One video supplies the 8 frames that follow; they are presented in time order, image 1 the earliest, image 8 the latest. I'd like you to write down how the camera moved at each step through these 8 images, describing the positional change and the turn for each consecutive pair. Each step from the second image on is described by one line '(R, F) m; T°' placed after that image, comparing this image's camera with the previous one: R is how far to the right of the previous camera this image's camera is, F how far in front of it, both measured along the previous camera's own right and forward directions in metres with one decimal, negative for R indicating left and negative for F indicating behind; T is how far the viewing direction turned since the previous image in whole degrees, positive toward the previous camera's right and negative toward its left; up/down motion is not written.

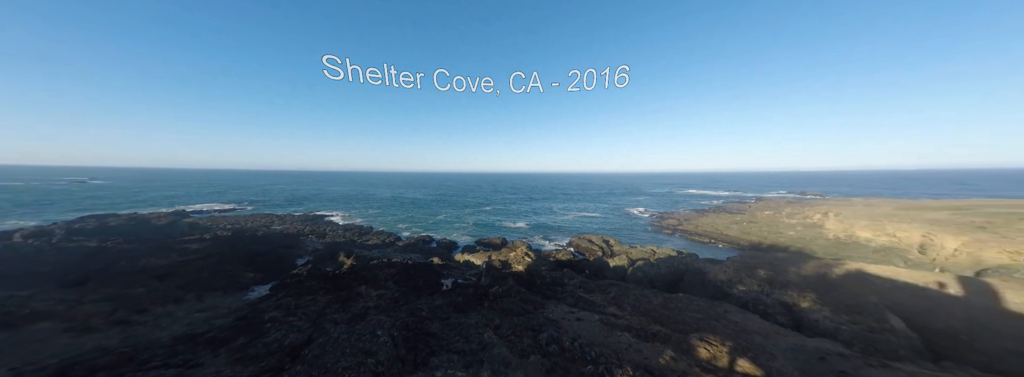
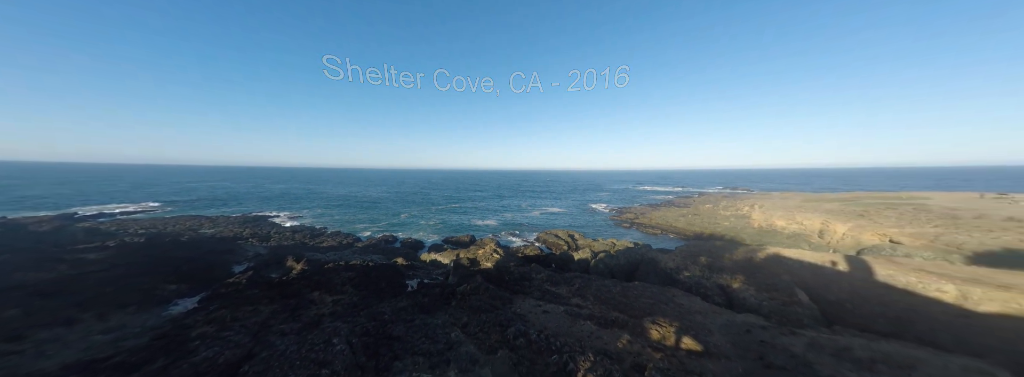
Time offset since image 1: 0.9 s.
(-0.4, -0.2) m; +9°
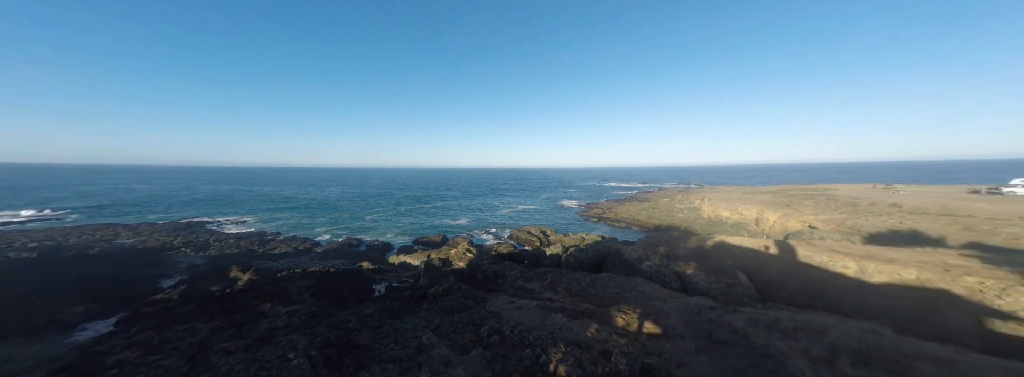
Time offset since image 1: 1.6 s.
(-0.4, -0.1) m; +8°
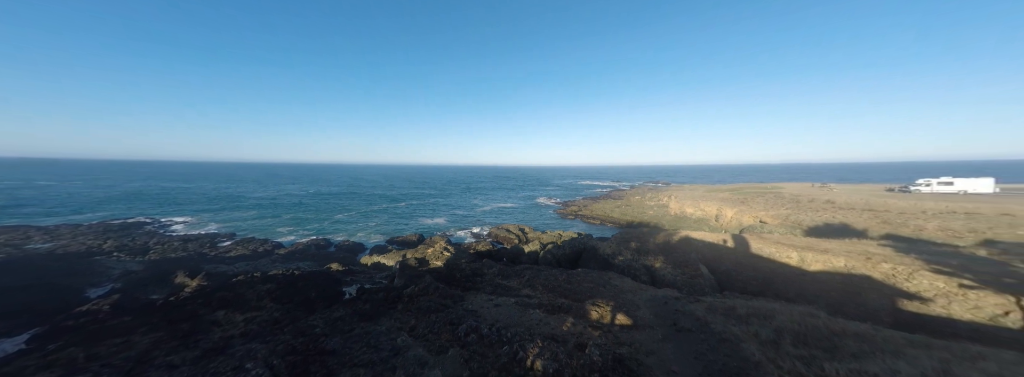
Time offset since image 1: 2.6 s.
(-0.3, 0.0) m; +6°
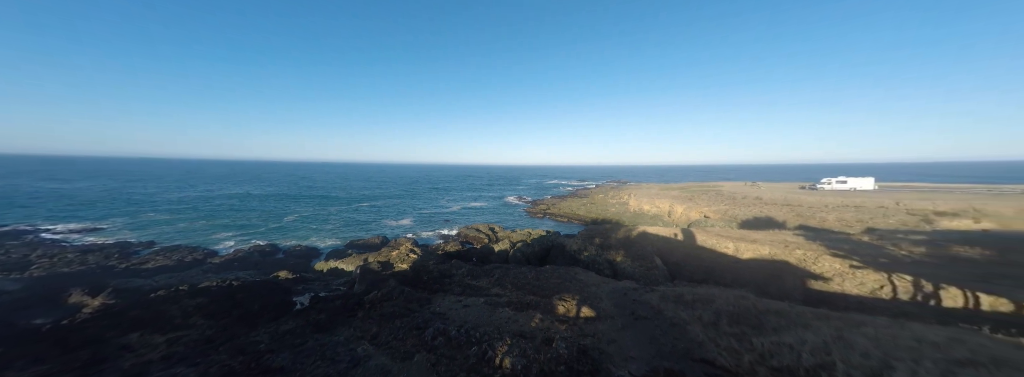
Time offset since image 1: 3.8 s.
(-0.4, +0.1) m; +9°
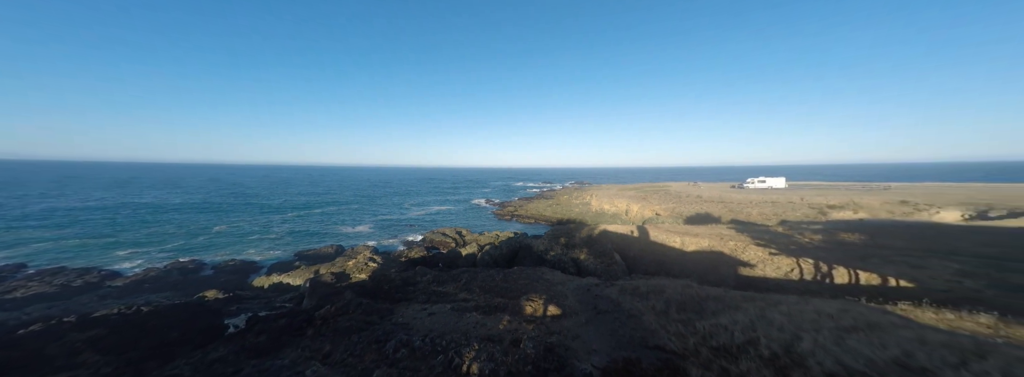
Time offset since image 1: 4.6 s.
(-0.5, +0.2) m; +9°
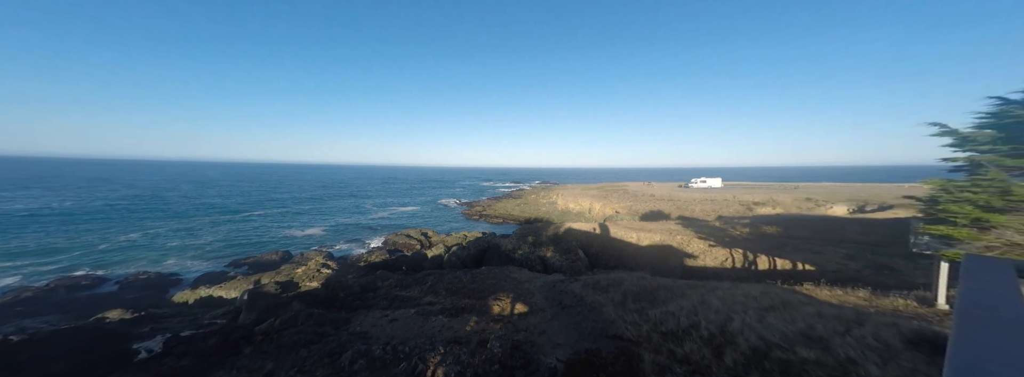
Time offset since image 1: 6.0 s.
(-0.4, +0.3) m; +9°
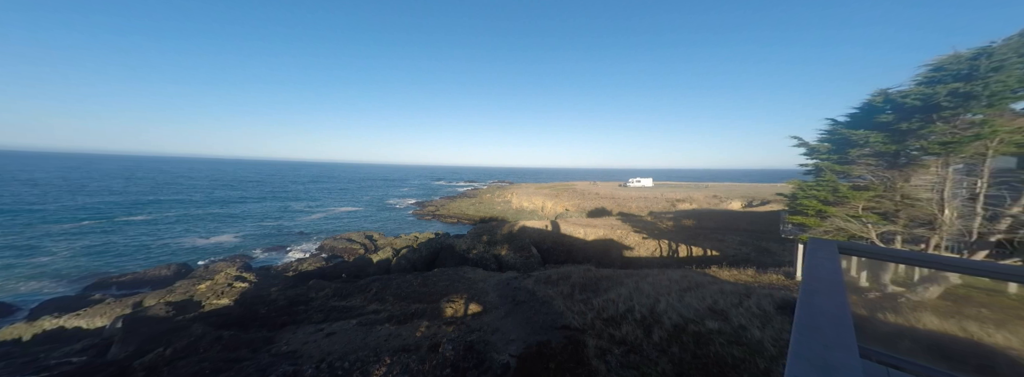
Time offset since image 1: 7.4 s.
(-0.5, +0.5) m; +12°
